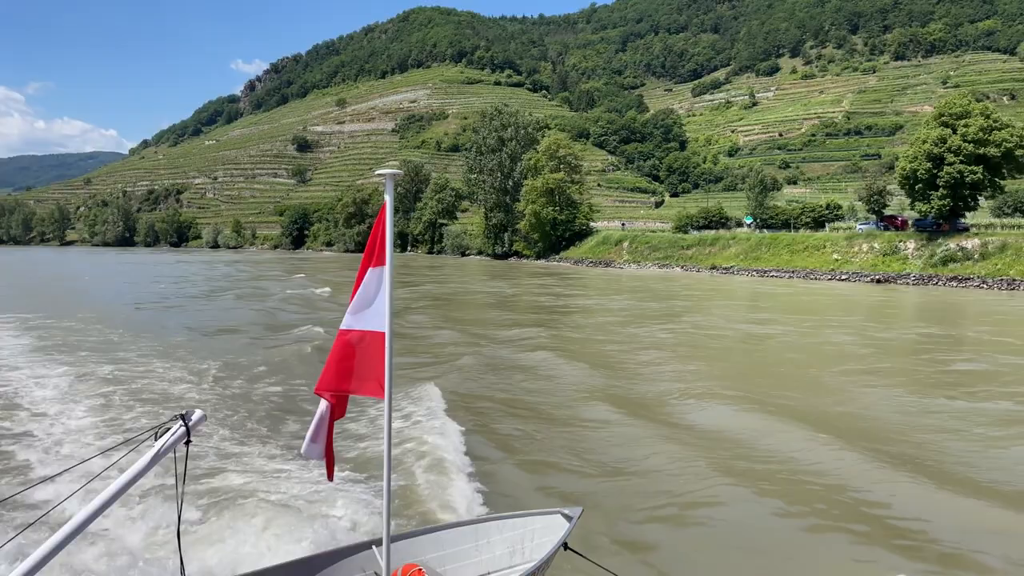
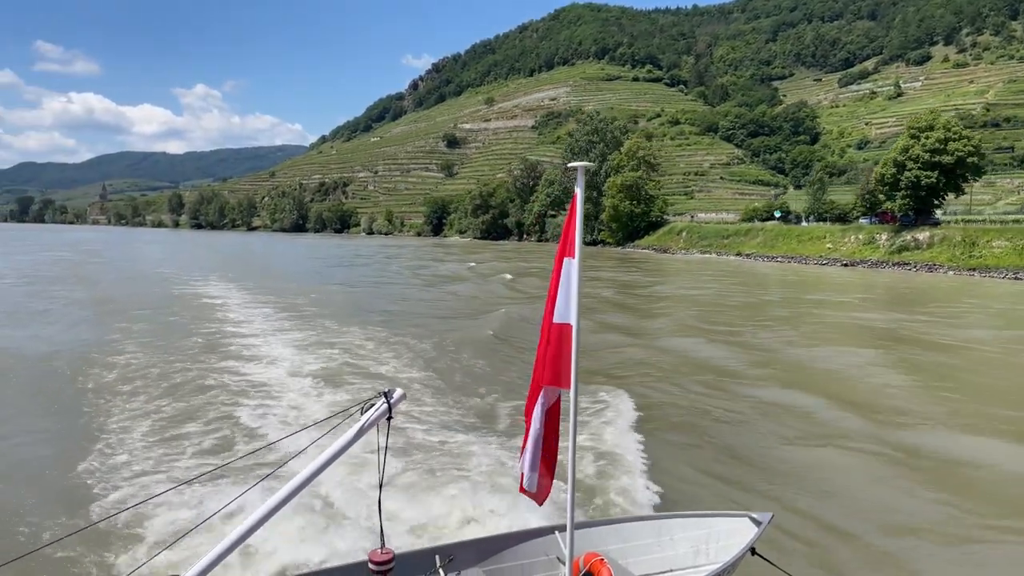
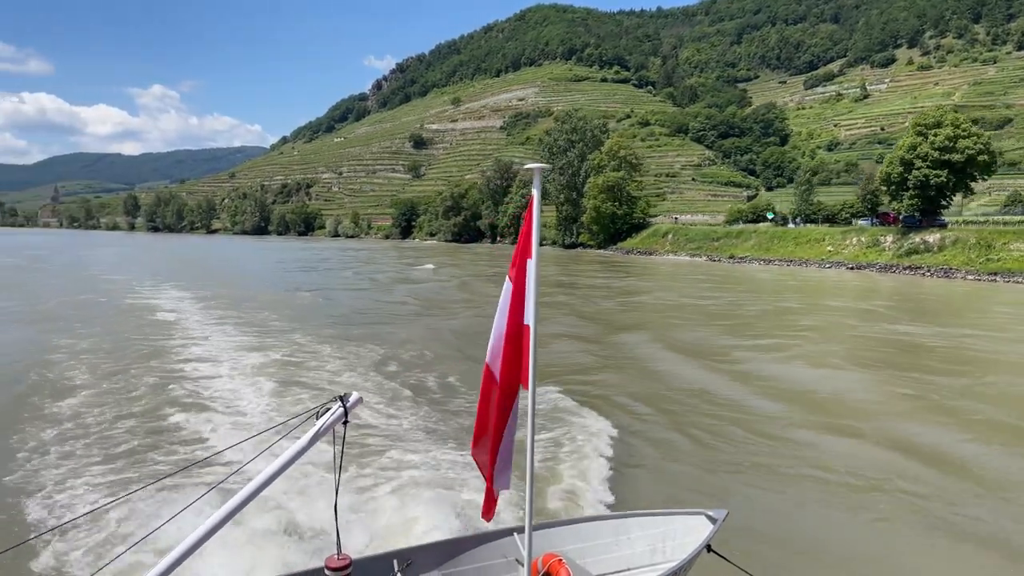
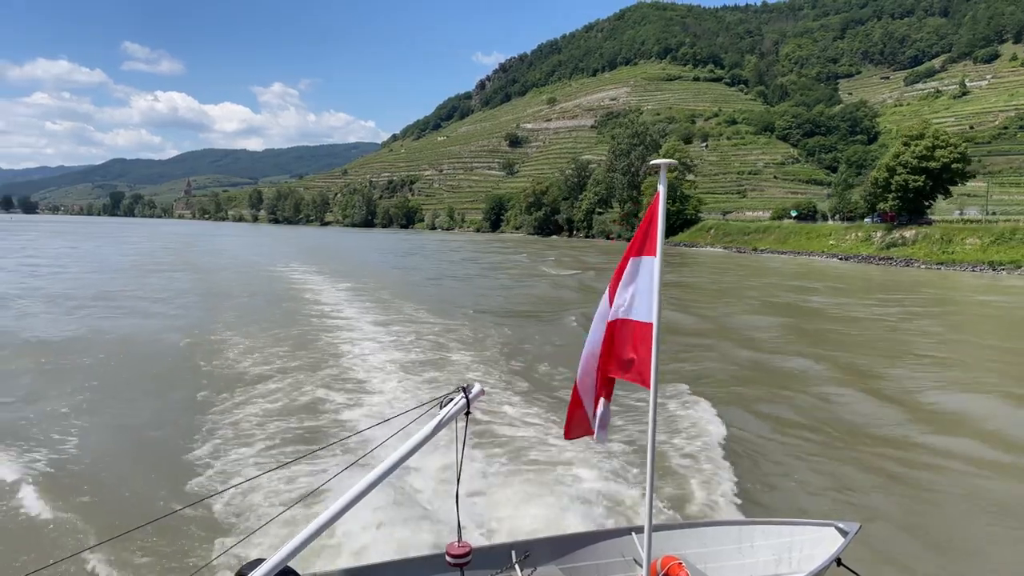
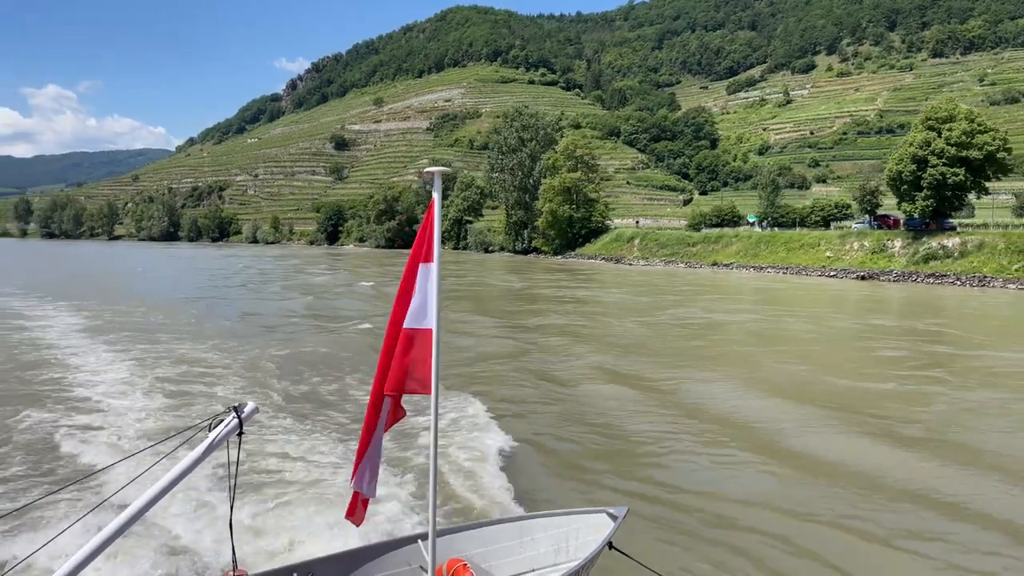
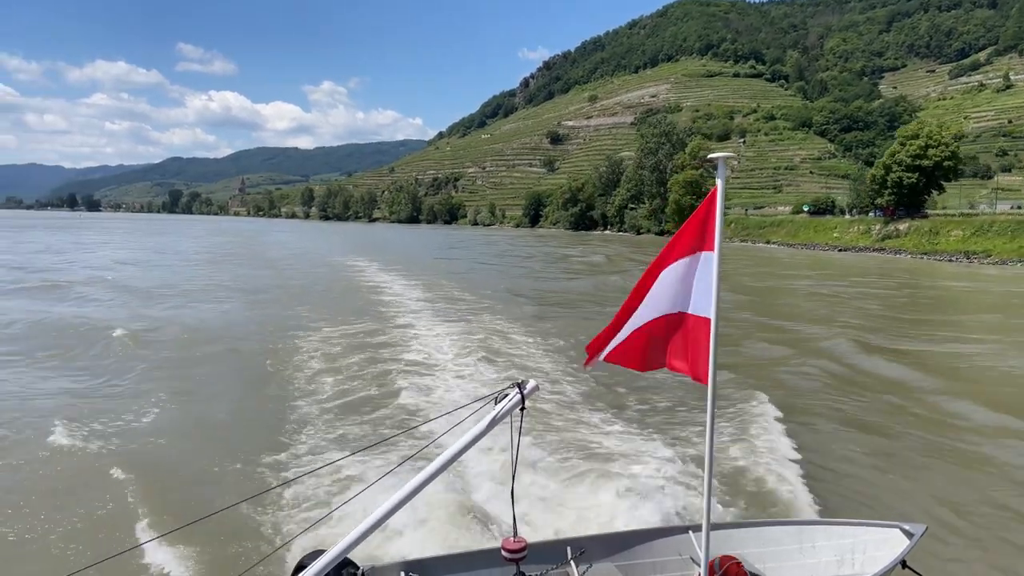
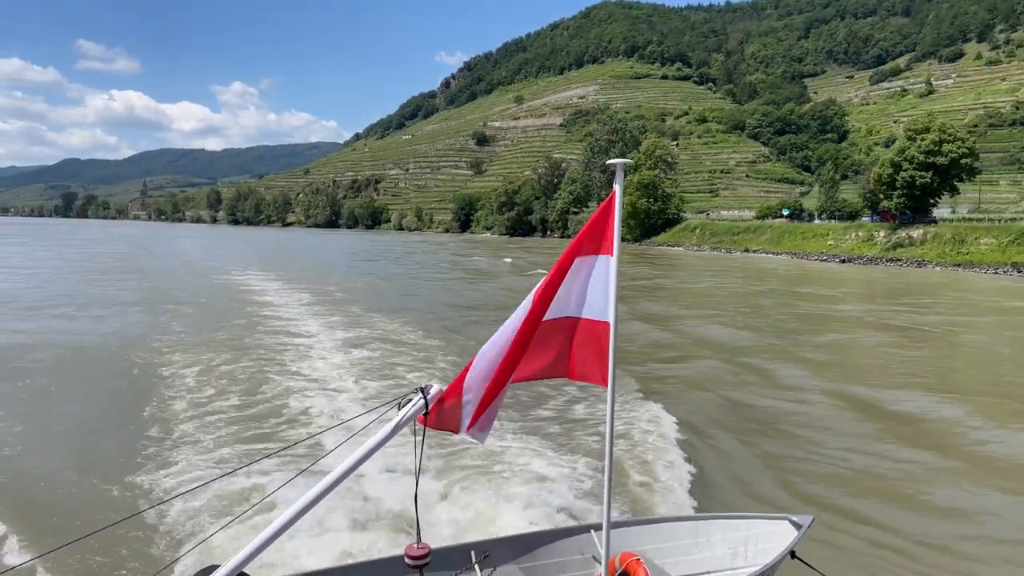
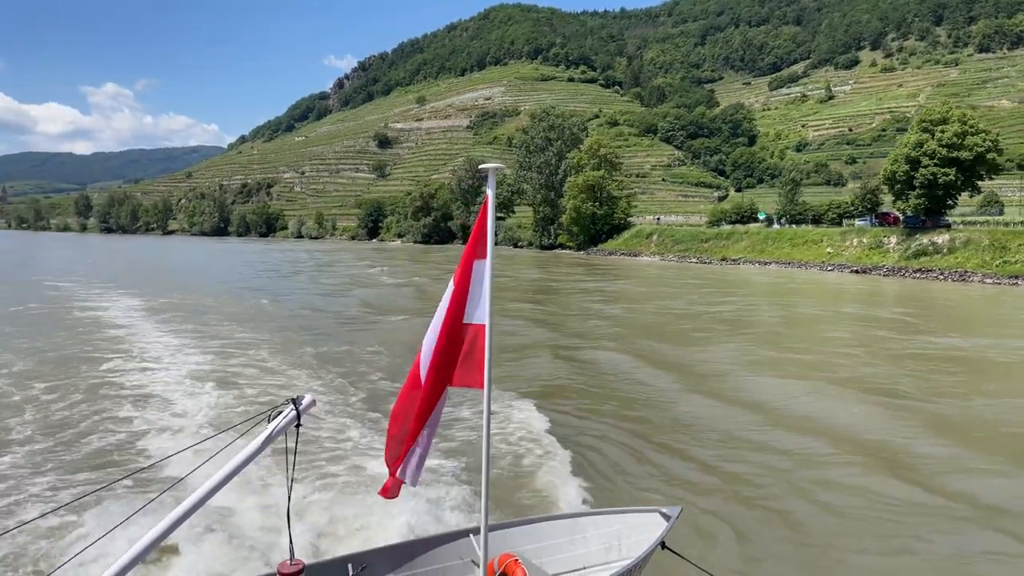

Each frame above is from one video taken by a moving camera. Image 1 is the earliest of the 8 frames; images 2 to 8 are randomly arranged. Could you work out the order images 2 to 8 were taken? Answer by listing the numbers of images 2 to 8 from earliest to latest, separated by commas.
5, 8, 3, 2, 7, 4, 6
